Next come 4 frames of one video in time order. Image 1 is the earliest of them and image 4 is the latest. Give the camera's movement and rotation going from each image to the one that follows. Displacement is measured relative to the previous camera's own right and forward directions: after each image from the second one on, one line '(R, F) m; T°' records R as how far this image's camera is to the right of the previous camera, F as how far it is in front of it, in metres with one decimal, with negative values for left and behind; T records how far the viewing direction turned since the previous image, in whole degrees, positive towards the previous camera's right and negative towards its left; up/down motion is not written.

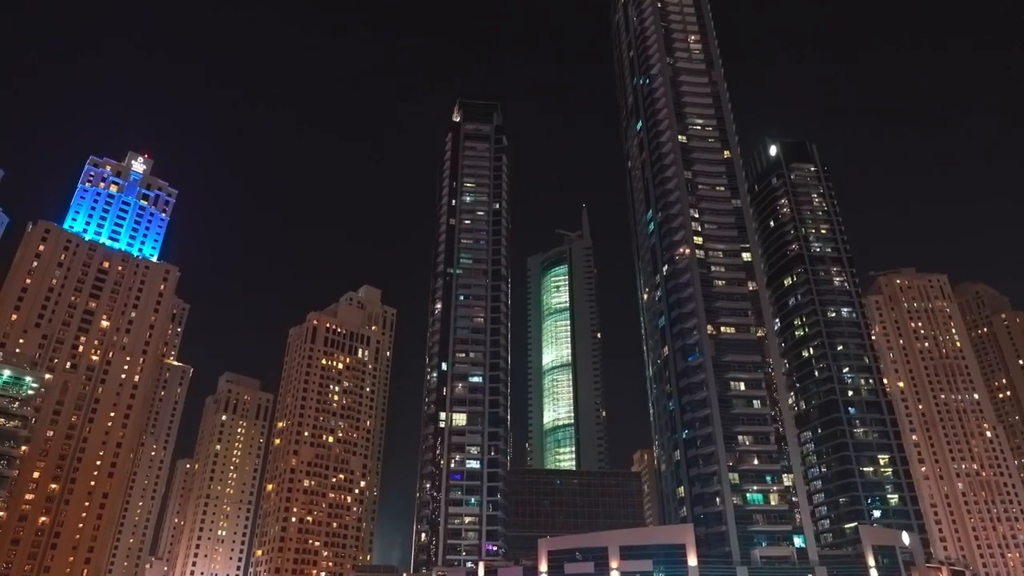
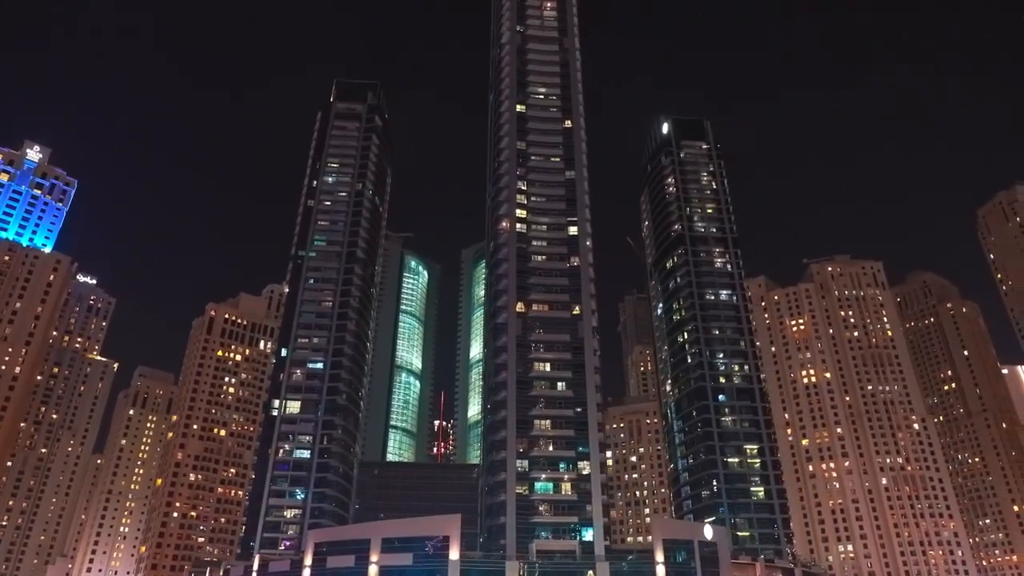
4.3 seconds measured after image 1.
(+31.5, +7.9) m; -1°
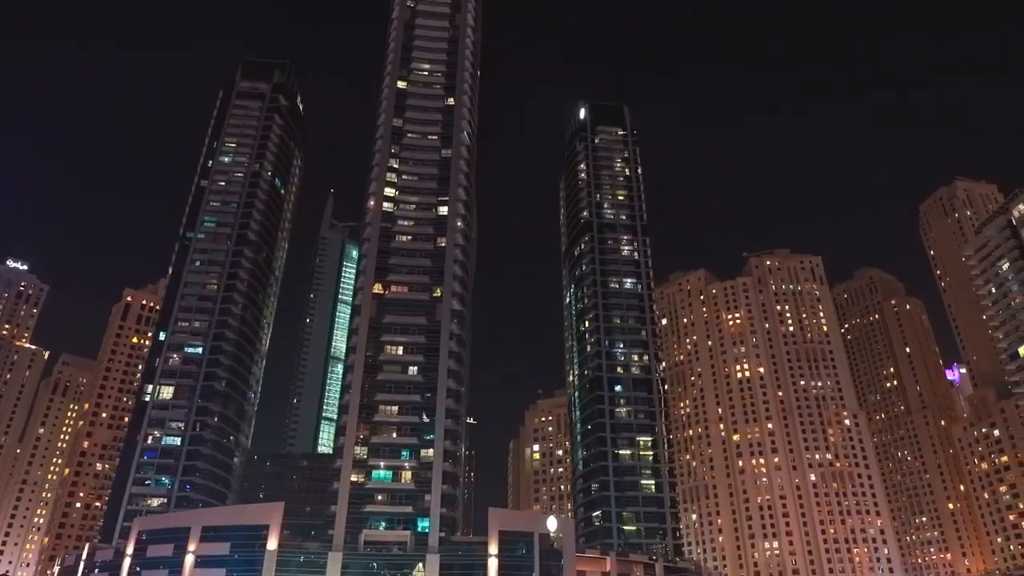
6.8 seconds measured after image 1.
(+18.5, +4.4) m; +1°
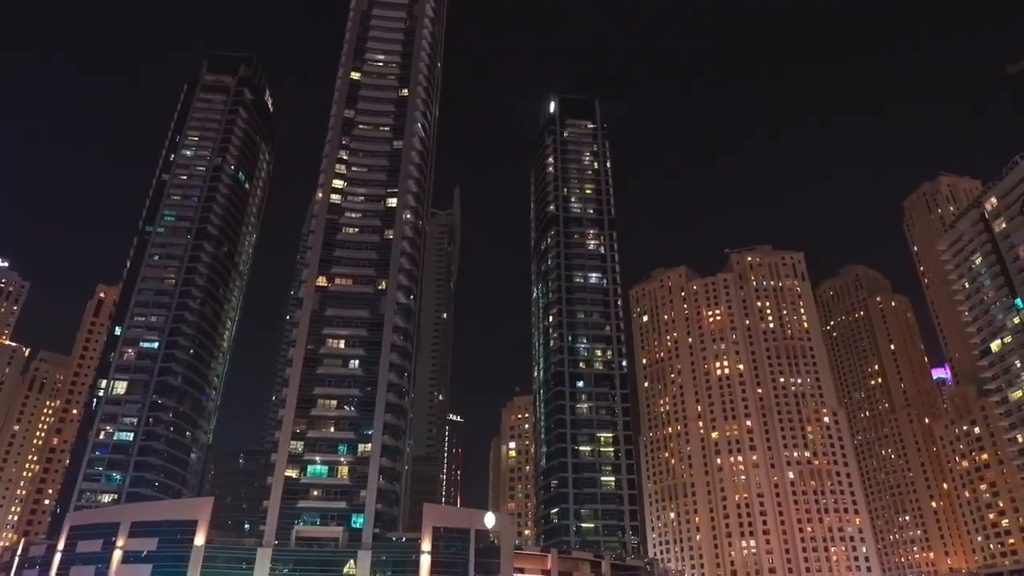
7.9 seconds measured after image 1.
(+7.9, +1.7) m; 0°
